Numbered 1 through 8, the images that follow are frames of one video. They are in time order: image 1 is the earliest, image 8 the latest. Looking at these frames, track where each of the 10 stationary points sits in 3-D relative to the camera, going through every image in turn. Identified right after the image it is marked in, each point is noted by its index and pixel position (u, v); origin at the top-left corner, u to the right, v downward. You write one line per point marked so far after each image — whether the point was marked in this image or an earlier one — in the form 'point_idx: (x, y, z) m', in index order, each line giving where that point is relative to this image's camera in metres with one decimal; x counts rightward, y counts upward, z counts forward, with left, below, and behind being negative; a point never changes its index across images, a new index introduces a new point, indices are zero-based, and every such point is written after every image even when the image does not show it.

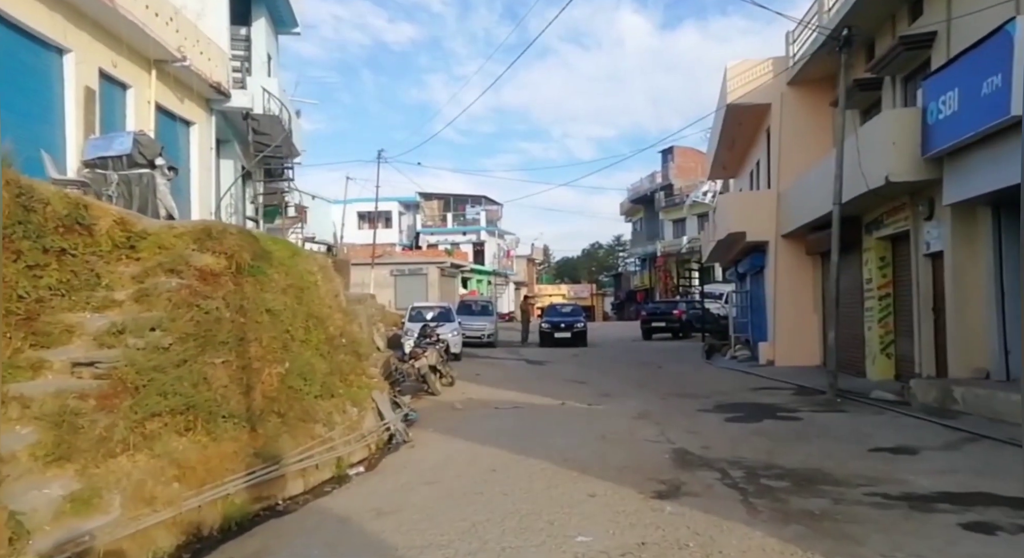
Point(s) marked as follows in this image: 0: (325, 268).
0: (-2.5, +0.2, +10.1) m
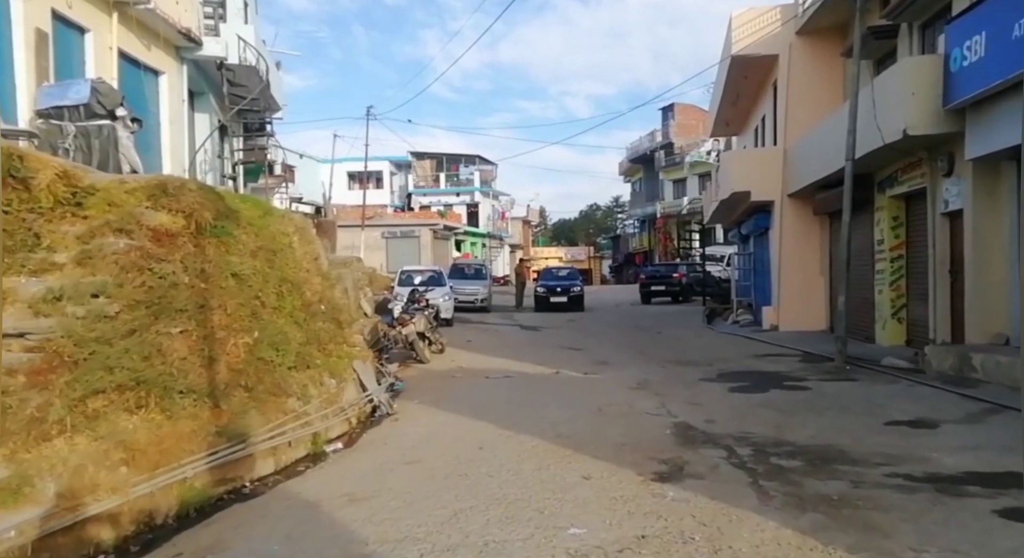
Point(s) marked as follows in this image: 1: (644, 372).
0: (-2.6, +0.6, +9.5) m
1: (+2.0, -1.5, +11.7) m
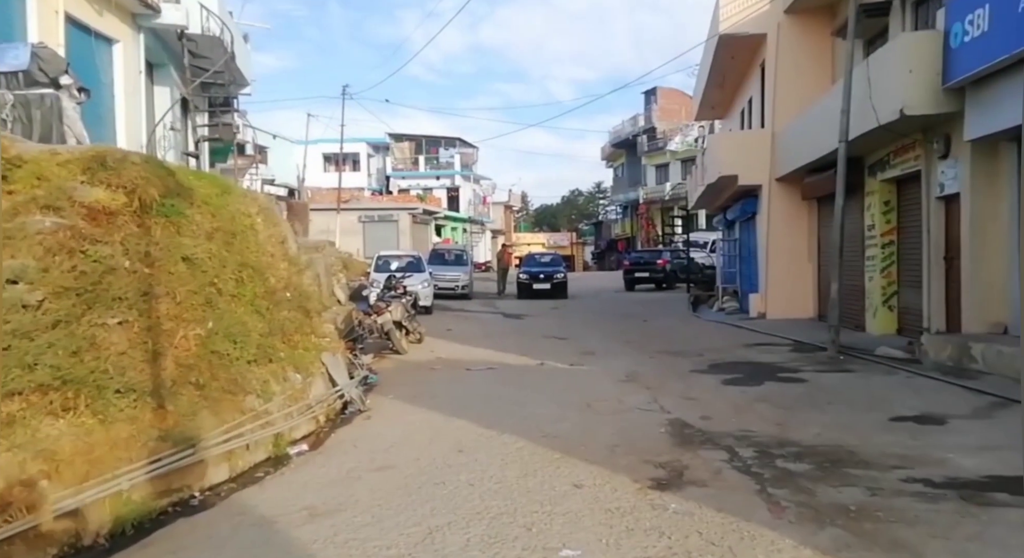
0: (-2.8, +0.8, +8.8) m
1: (+1.7, -1.3, +11.1) m
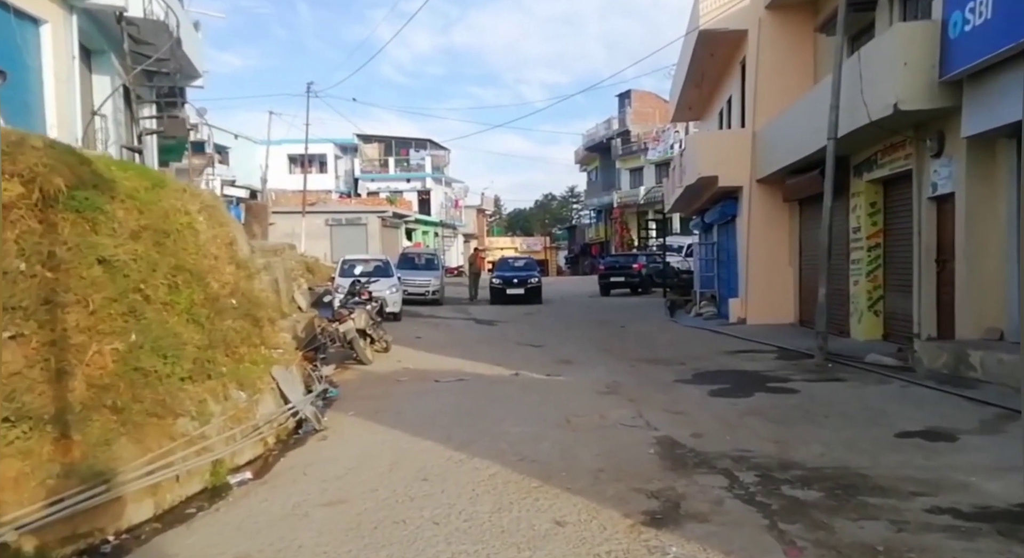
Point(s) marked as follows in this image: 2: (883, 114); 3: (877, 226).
0: (-3.1, +0.7, +8.0) m
1: (+1.4, -1.3, +10.5) m
2: (+5.1, +2.3, +10.6) m
3: (+6.4, +0.9, +13.4) m
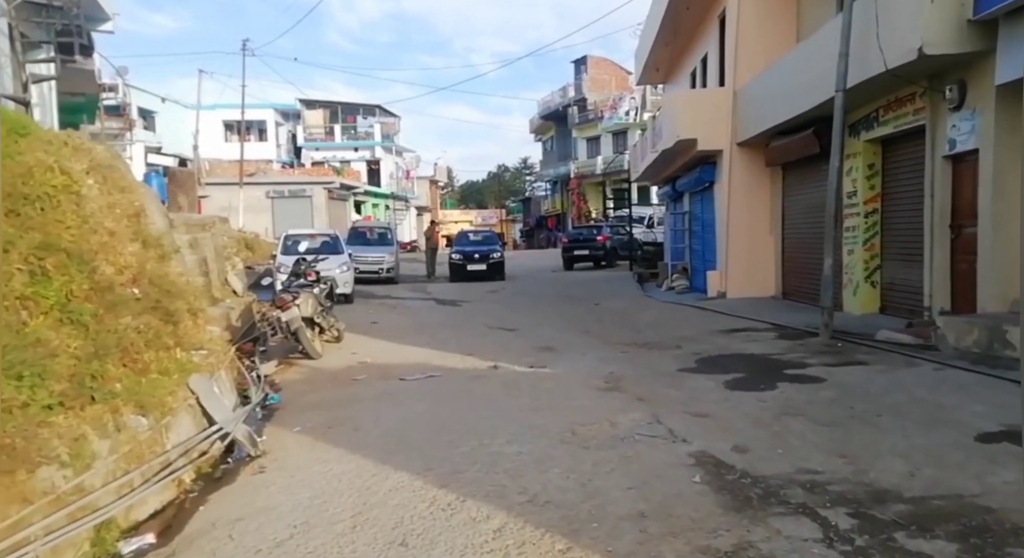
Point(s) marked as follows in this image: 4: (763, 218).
0: (-3.3, +0.9, +6.3) m
1: (+1.1, -1.0, +9.1) m
2: (+4.7, +2.6, +9.4) m
3: (+5.8, +1.4, +12.2) m
4: (+5.4, +1.3, +16.5) m
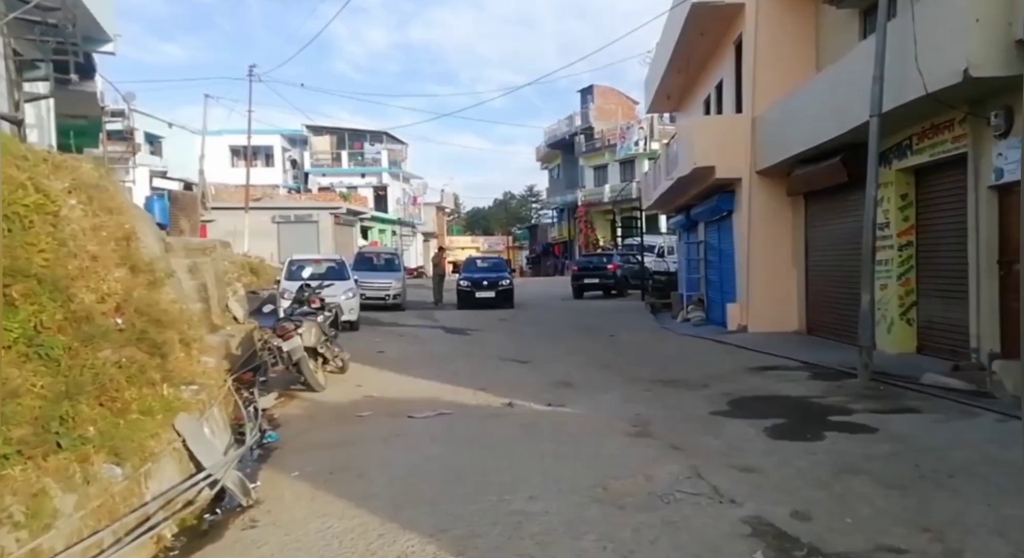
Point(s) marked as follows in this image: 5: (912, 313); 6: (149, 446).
0: (-3.1, +0.7, +5.7) m
1: (+1.3, -1.4, +8.4) m
2: (+5.0, +2.2, +8.8) m
3: (+6.1, +0.9, +11.6) m
4: (+5.7, +0.6, +15.9) m
5: (+6.1, -0.5, +11.6) m
6: (-2.1, -1.0, +4.5) m
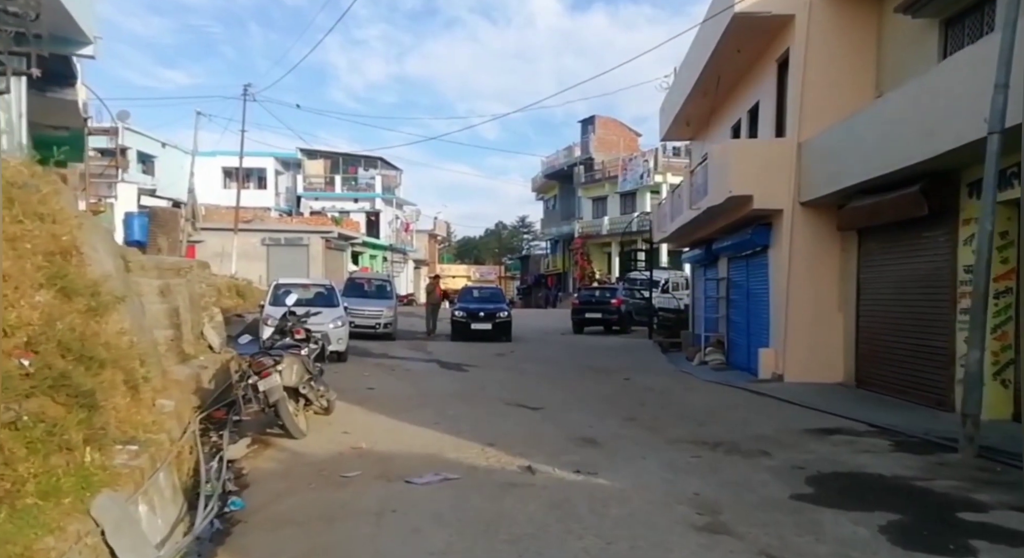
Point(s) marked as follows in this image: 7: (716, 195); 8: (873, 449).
0: (-2.7, +0.6, +4.0) m
1: (+1.5, -1.8, +6.7) m
2: (+5.4, +1.7, +7.3) m
3: (+6.4, +0.2, +10.1) m
4: (+5.9, -0.2, +14.4) m
5: (+6.3, -1.2, +10.0) m
6: (-1.8, -1.1, +2.8) m
7: (+4.0, +1.7, +15.4) m
8: (+3.9, -1.8, +8.6) m
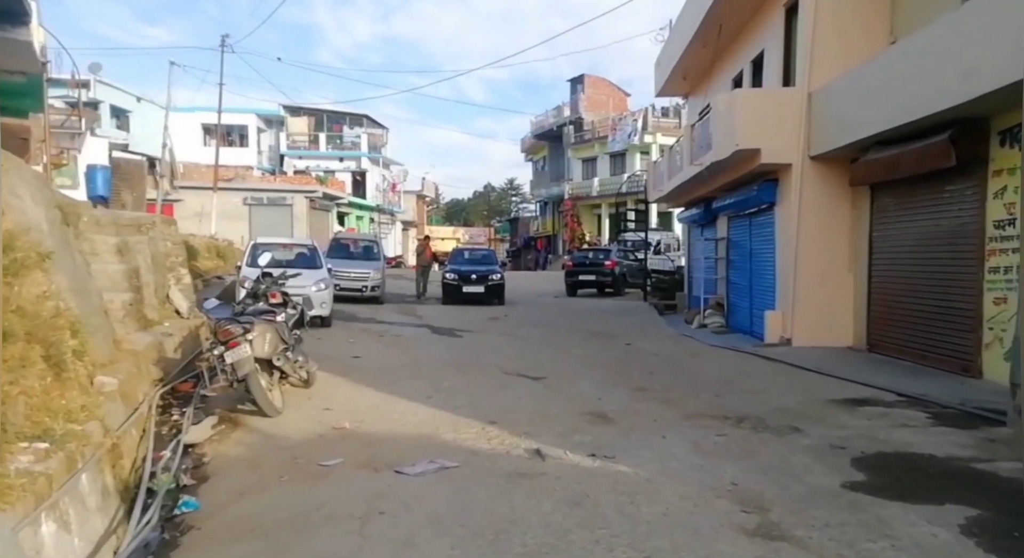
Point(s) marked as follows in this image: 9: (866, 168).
0: (-2.6, +0.8, +2.9) m
1: (+1.6, -1.4, +5.8) m
2: (+5.4, +2.0, +6.2) m
3: (+6.4, +0.7, +9.1) m
4: (+5.8, +0.5, +13.4) m
5: (+6.3, -0.7, +9.1) m
6: (-1.7, -0.9, +1.8) m
7: (+3.9, +2.4, +14.3) m
8: (+3.9, -1.4, +7.7) m
9: (+5.7, +1.8, +12.1) m
